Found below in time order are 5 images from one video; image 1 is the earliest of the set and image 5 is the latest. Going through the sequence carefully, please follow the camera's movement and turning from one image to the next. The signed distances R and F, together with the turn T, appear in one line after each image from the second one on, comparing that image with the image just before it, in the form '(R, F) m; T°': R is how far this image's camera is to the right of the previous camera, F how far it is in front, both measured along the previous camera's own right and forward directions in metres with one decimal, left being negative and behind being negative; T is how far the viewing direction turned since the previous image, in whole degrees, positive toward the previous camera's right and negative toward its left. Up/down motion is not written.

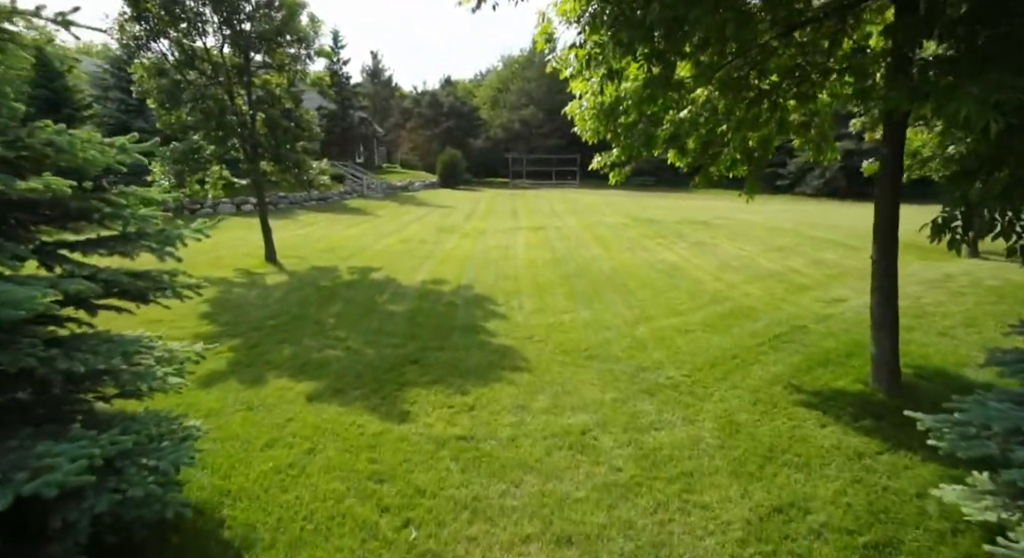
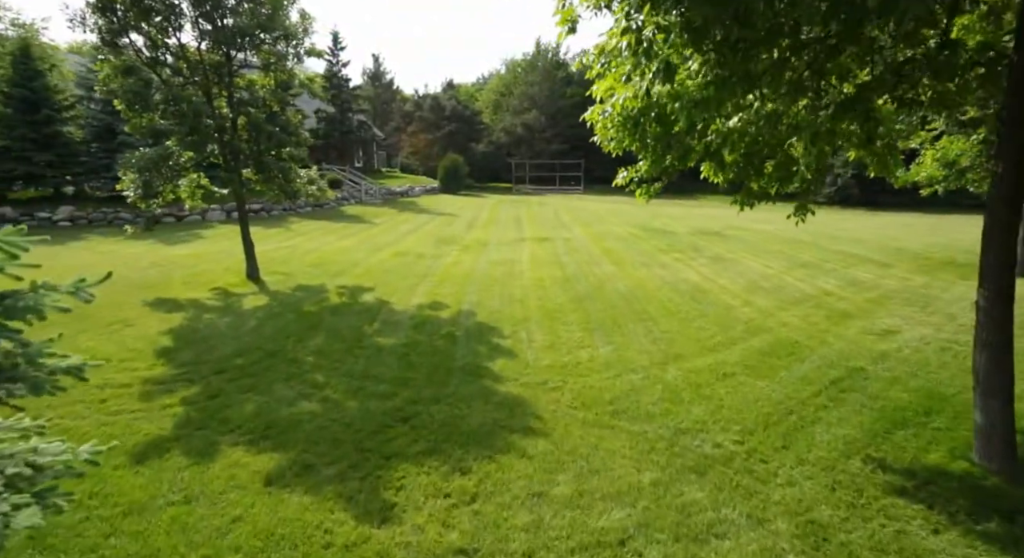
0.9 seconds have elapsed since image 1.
(-0.1, +0.8) m; 0°
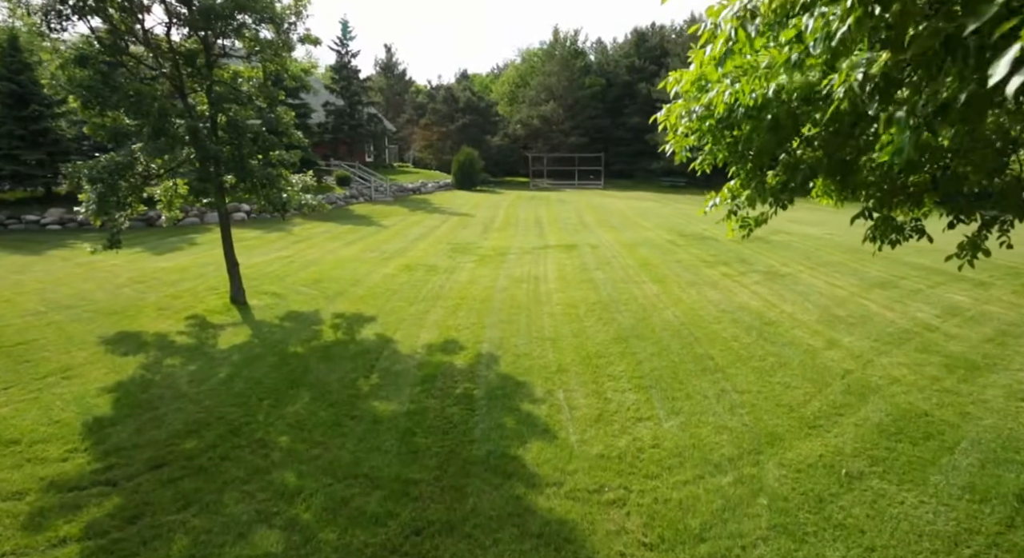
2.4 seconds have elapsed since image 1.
(-0.2, +1.3) m; -1°
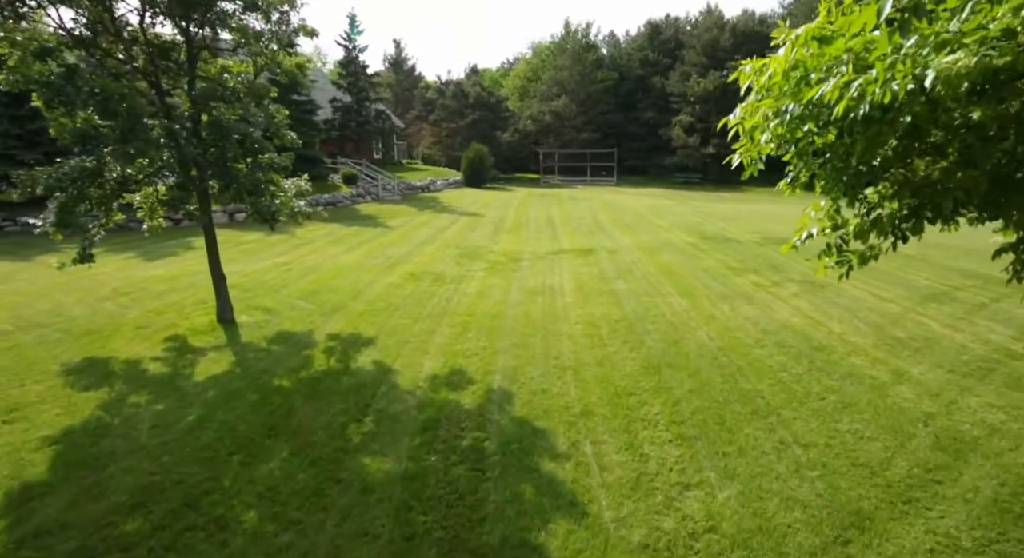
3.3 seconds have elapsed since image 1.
(0.0, +0.7) m; -1°
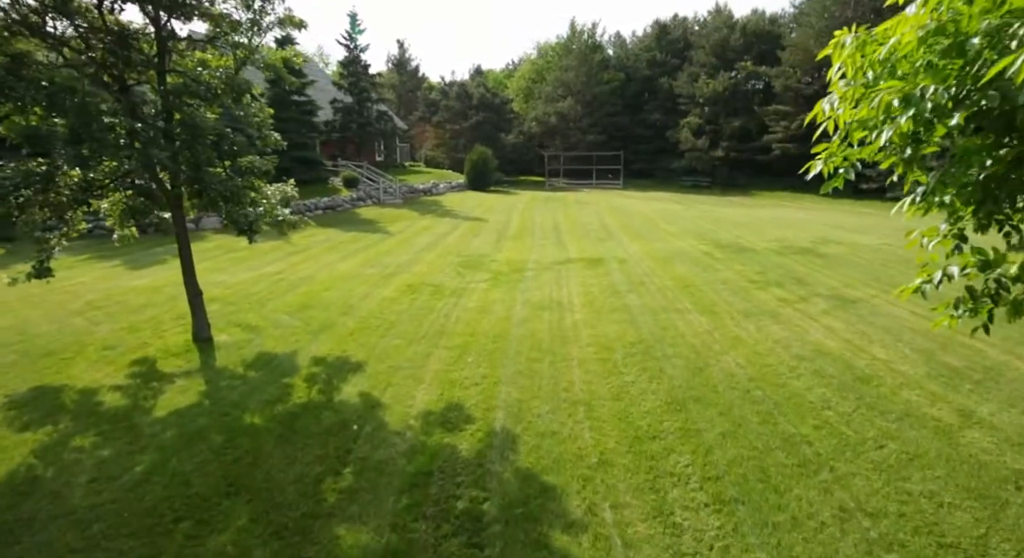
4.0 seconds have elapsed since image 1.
(0.0, +0.6) m; 0°
